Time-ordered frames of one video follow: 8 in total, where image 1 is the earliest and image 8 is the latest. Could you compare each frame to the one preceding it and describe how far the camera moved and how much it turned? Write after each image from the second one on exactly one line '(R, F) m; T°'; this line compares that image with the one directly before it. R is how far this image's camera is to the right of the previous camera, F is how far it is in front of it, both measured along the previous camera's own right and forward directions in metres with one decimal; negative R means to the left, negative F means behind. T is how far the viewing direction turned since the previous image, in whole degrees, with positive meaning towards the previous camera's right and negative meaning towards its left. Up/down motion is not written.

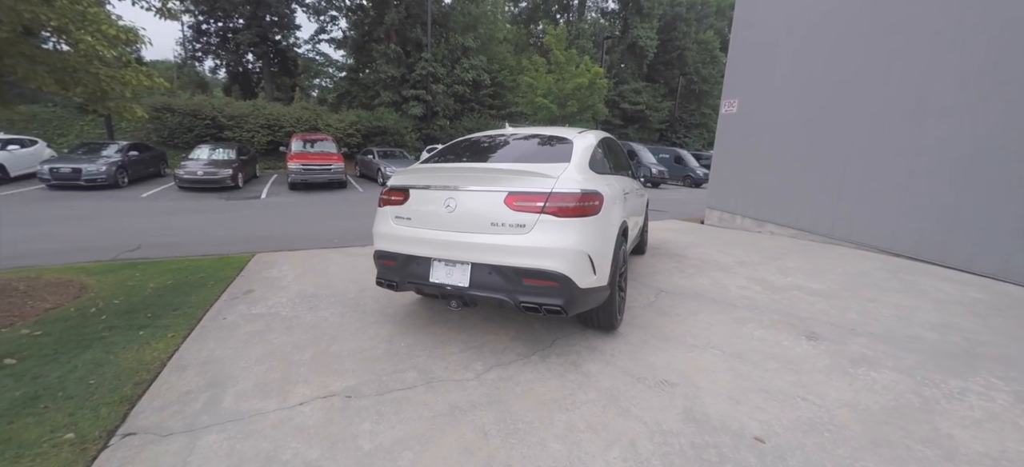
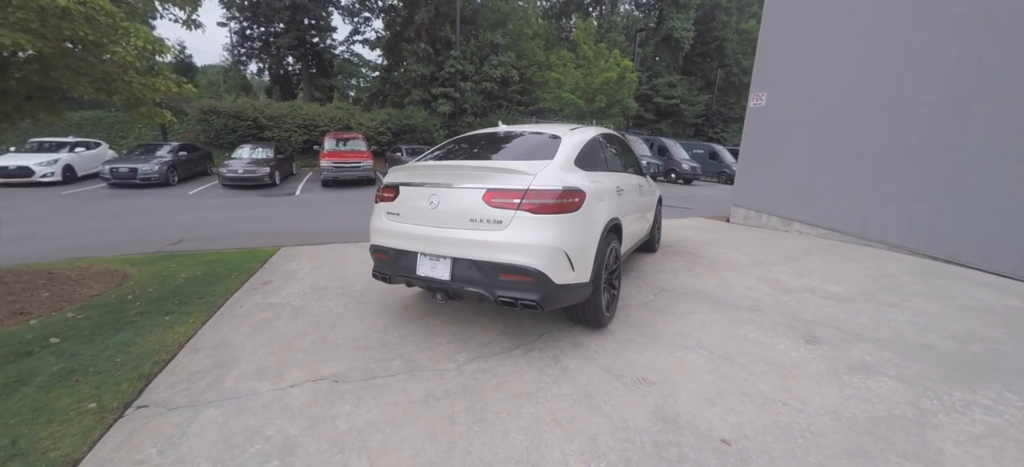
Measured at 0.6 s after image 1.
(+0.4, -0.1) m; -5°
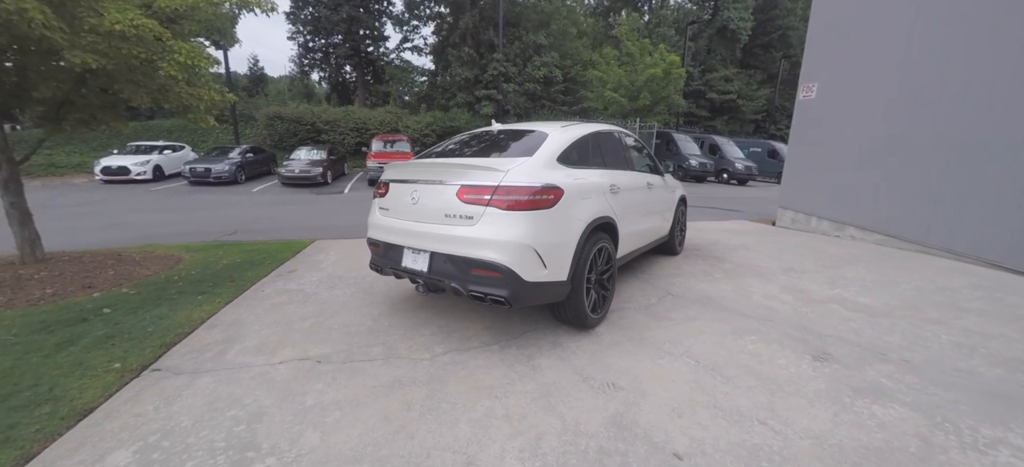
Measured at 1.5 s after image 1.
(+0.6, 0.0) m; -8°
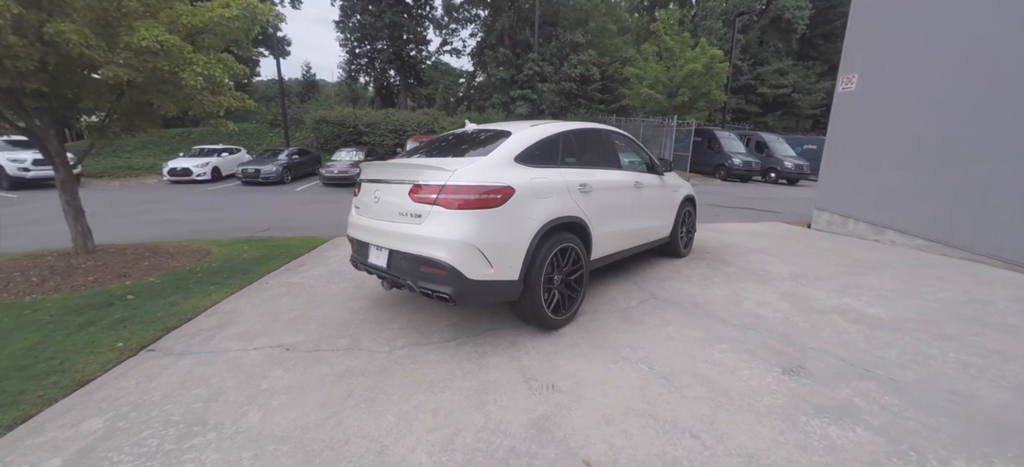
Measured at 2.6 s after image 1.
(+0.7, 0.0) m; -7°
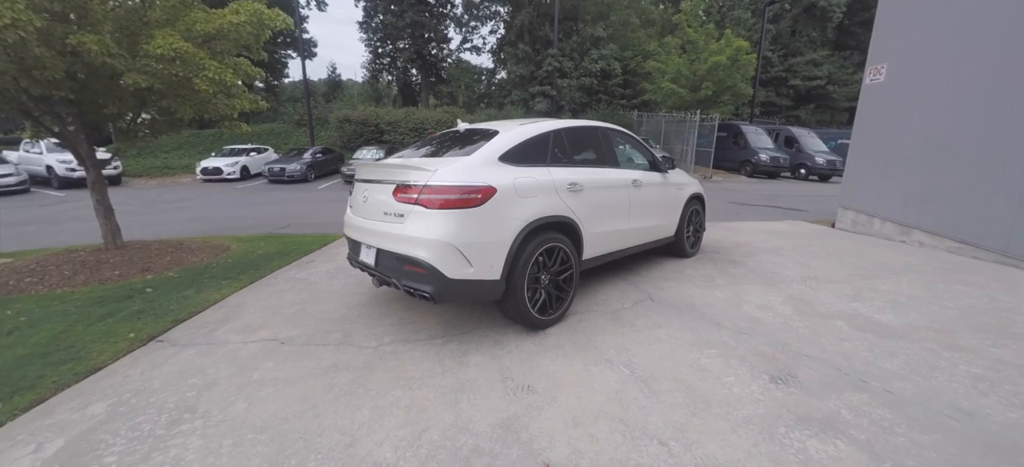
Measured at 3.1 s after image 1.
(+0.3, 0.0) m; -4°
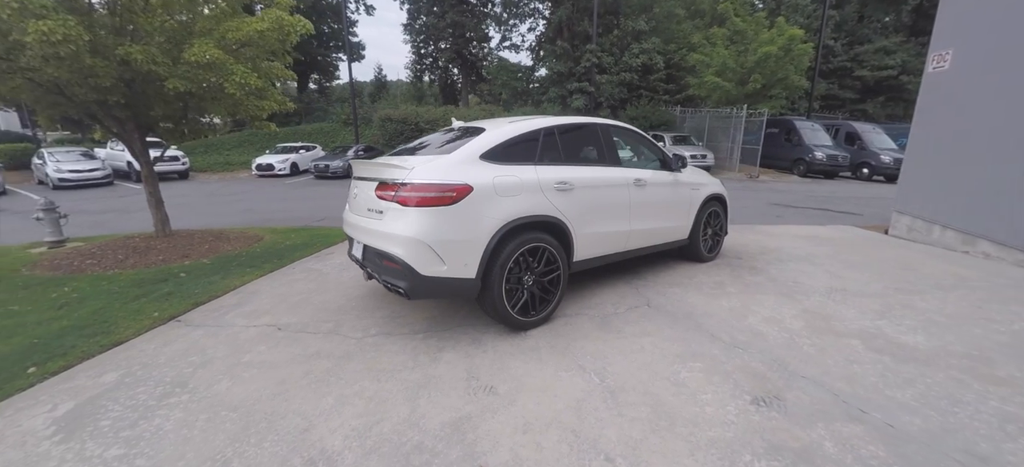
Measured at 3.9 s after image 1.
(+0.5, +0.1) m; -7°
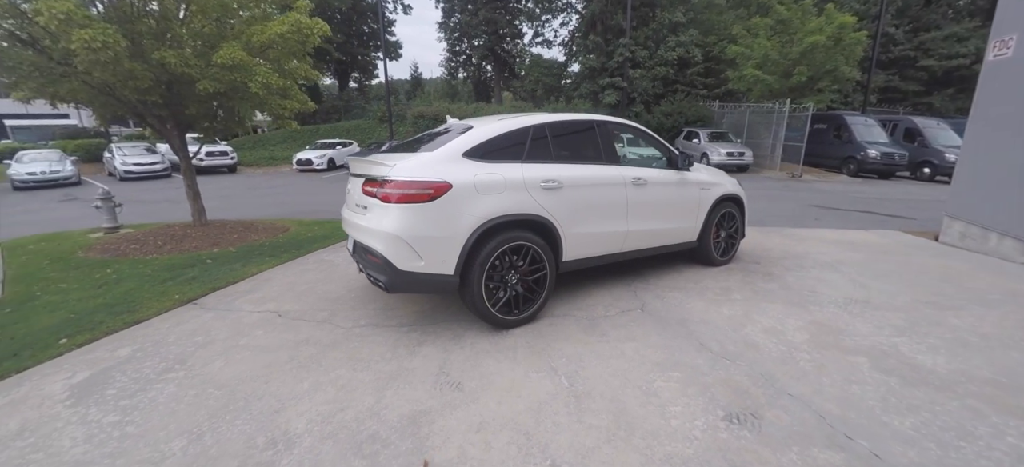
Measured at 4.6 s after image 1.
(+0.5, +0.1) m; -6°
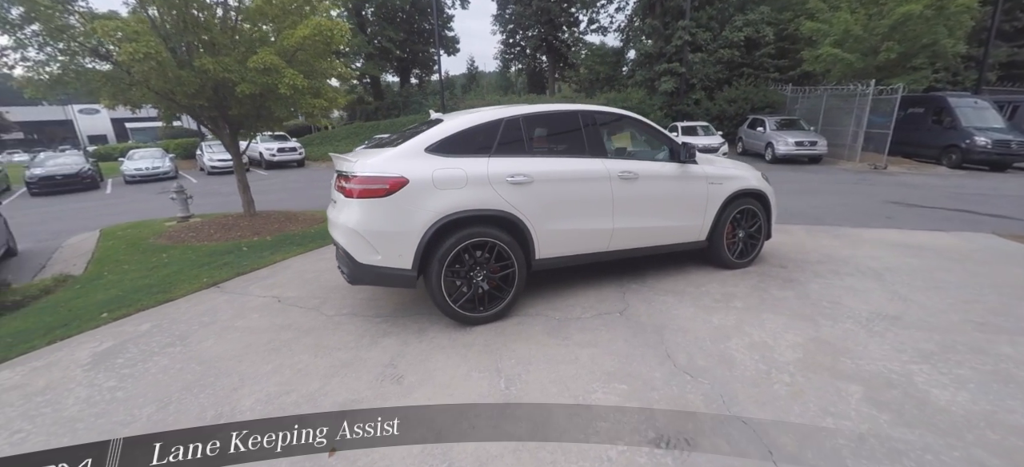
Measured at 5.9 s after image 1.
(+0.8, +0.2) m; -10°
